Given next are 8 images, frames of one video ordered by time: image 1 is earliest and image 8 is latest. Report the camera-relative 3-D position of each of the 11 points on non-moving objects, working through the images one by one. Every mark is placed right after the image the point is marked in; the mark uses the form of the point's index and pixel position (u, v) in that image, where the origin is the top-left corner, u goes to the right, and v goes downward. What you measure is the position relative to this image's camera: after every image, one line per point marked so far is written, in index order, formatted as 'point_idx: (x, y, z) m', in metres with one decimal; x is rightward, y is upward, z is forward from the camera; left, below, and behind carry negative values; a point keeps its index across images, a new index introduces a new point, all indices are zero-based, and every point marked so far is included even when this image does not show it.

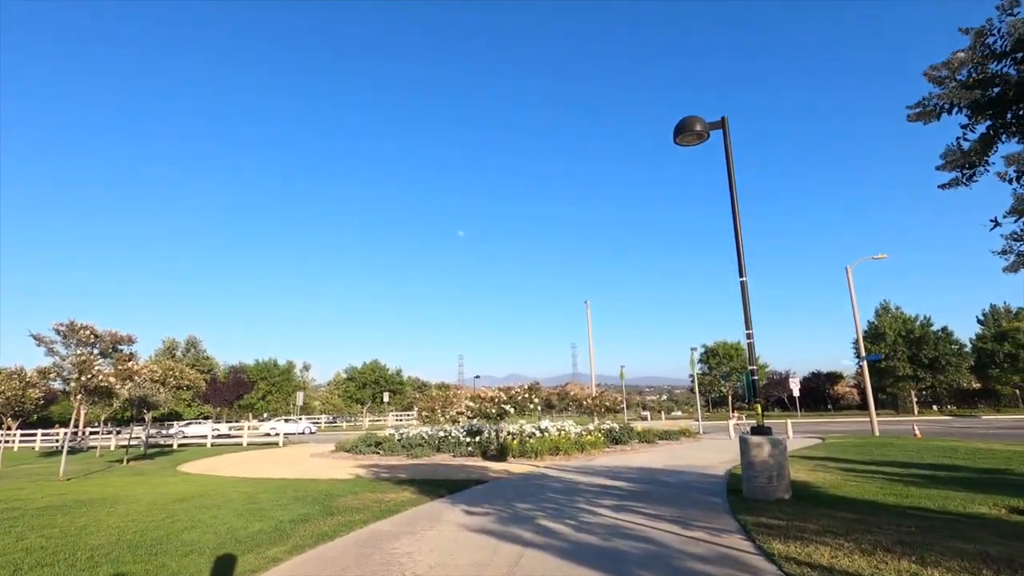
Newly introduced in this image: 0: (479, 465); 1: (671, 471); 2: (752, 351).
0: (-0.8, -4.3, +14.6) m
1: (+3.3, -3.8, +12.5) m
2: (+3.5, -0.9, +8.7) m
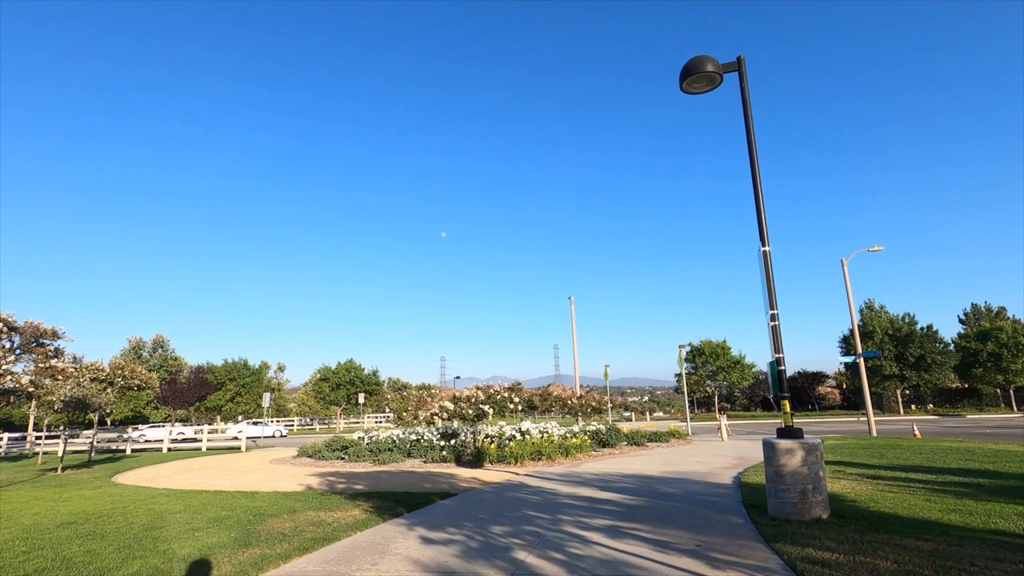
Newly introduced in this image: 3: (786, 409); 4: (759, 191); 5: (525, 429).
0: (-1.3, -4.0, +12.9) m
1: (+2.9, -3.5, +11.0) m
2: (+3.1, -0.6, +7.1) m
3: (+3.2, -1.4, +7.0) m
4: (+3.1, +1.2, +7.6) m
5: (+0.4, -4.4, +18.6) m
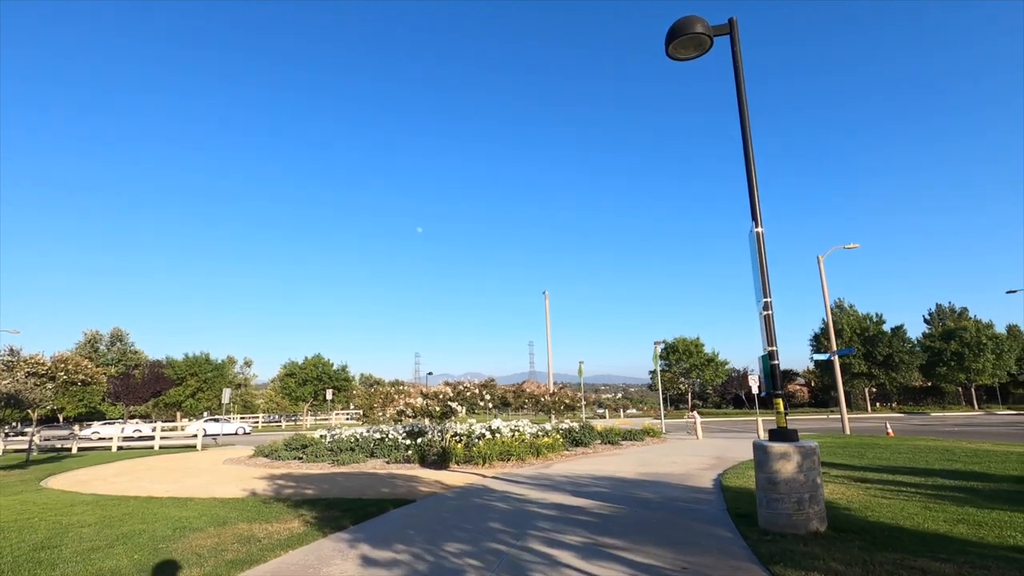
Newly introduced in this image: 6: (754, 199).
0: (-2.0, -3.8, +12.0) m
1: (+2.3, -3.3, +10.3) m
2: (+2.7, -0.4, +6.4) m
3: (+2.8, -1.3, +6.2) m
4: (+2.7, +1.4, +6.9) m
5: (-0.5, -4.1, +17.8) m
6: (+2.7, +1.0, +6.7) m
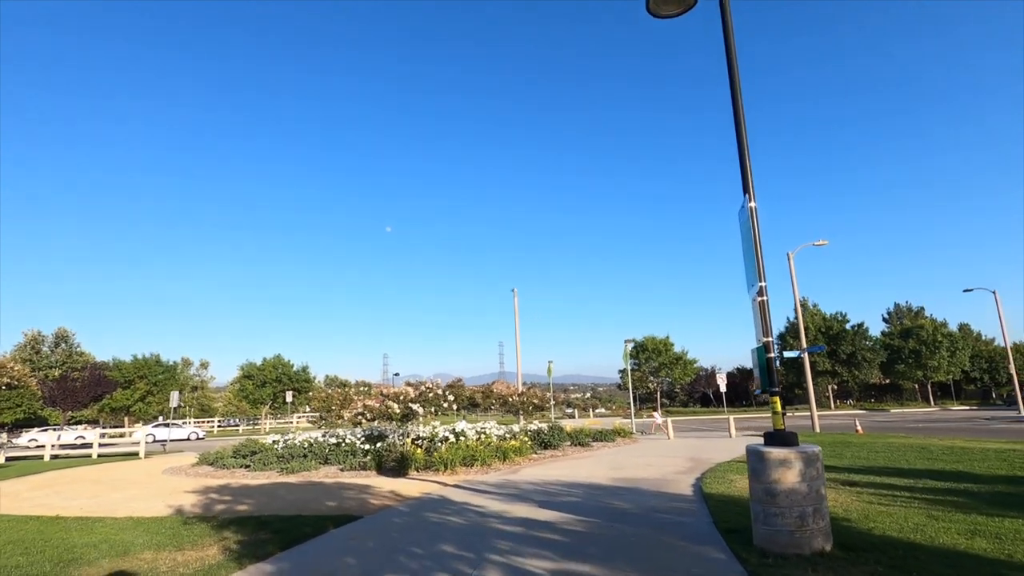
0: (-2.6, -3.6, +11.0) m
1: (+1.7, -3.1, +9.4) m
2: (+2.4, -0.3, +5.6) m
3: (+2.4, -1.1, +5.4) m
4: (+2.3, +1.6, +6.1) m
5: (-1.5, -4.0, +16.8) m
6: (+2.3, +1.2, +5.9) m
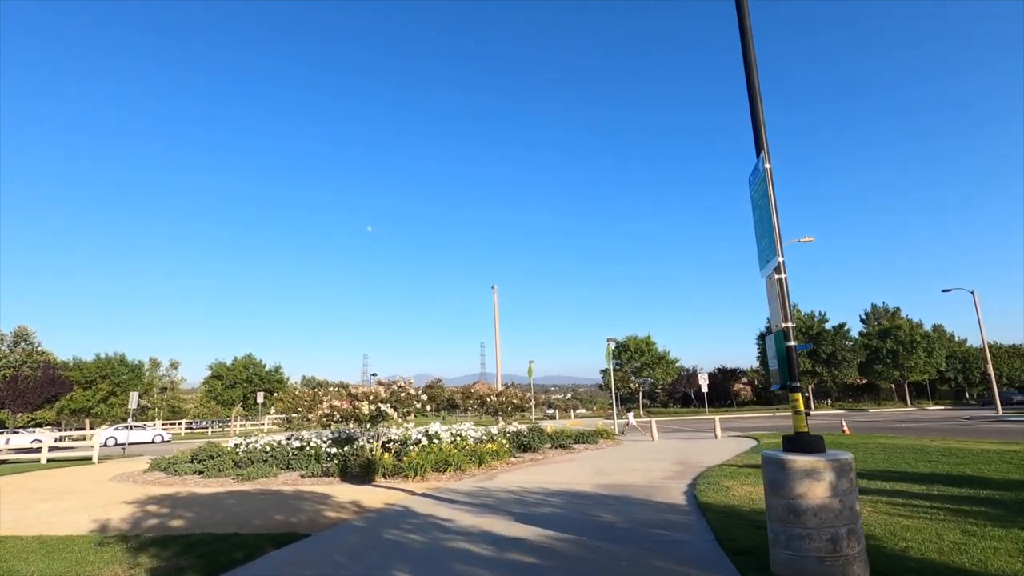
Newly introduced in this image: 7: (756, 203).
0: (-3.1, -3.4, +9.9) m
1: (+1.4, -2.9, +8.5) m
2: (+2.1, -0.1, +4.7) m
3: (+2.2, -0.9, +4.5) m
4: (+2.1, +1.7, +5.2) m
5: (-2.1, -3.8, +15.8) m
6: (+2.1, +1.3, +5.0) m
7: (+2.0, +0.7, +5.0) m
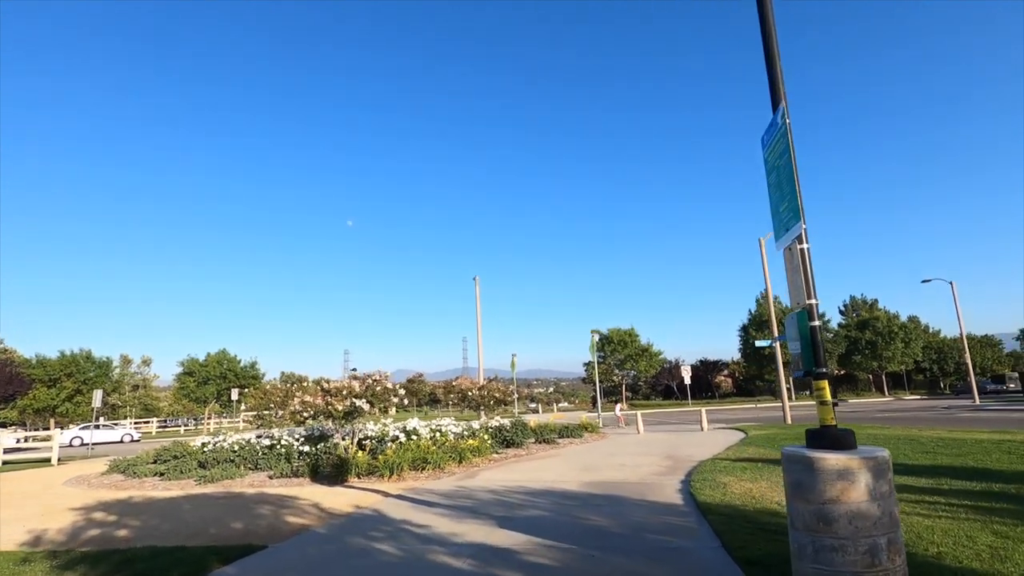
0: (-3.3, -3.2, +9.2) m
1: (+1.1, -2.7, +7.9) m
2: (+2.0, +0.1, +4.1) m
3: (+2.0, -0.7, +3.9) m
4: (+1.9, +1.9, +4.6) m
5: (-2.5, -3.5, +15.1) m
6: (+1.9, +1.5, +4.4) m
7: (+1.9, +0.9, +4.4) m
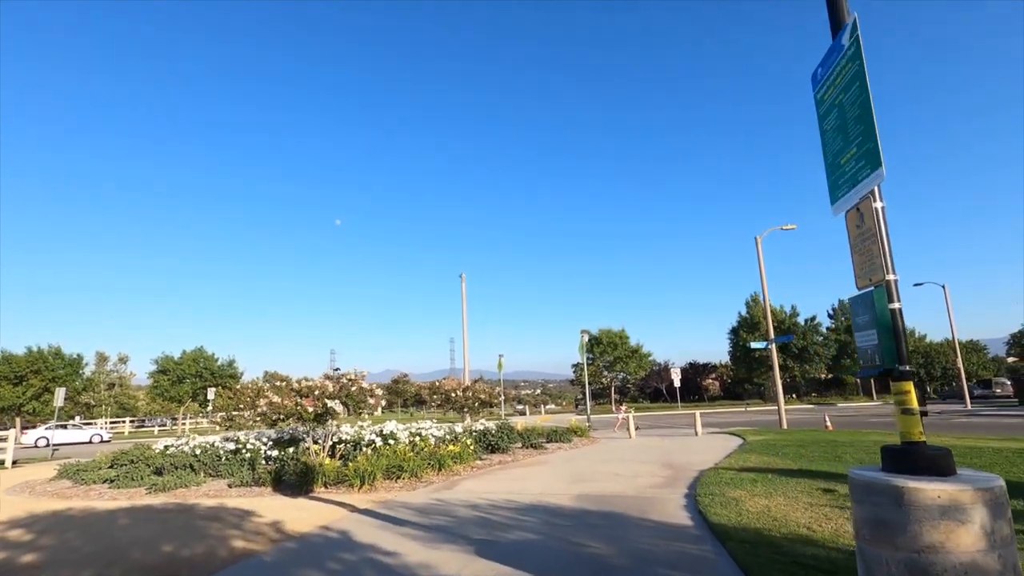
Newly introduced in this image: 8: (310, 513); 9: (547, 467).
0: (-3.6, -3.0, +8.1) m
1: (+0.9, -2.6, +6.9) m
2: (+1.9, +0.3, +3.1) m
3: (+1.9, -0.6, +2.9) m
4: (+1.8, +2.1, +3.6) m
5: (-2.9, -3.3, +14.0) m
6: (+1.8, +1.7, +3.4) m
7: (+1.8, +1.0, +3.4) m
8: (-2.5, -2.8, +7.5) m
9: (+0.7, -3.5, +12.0) m
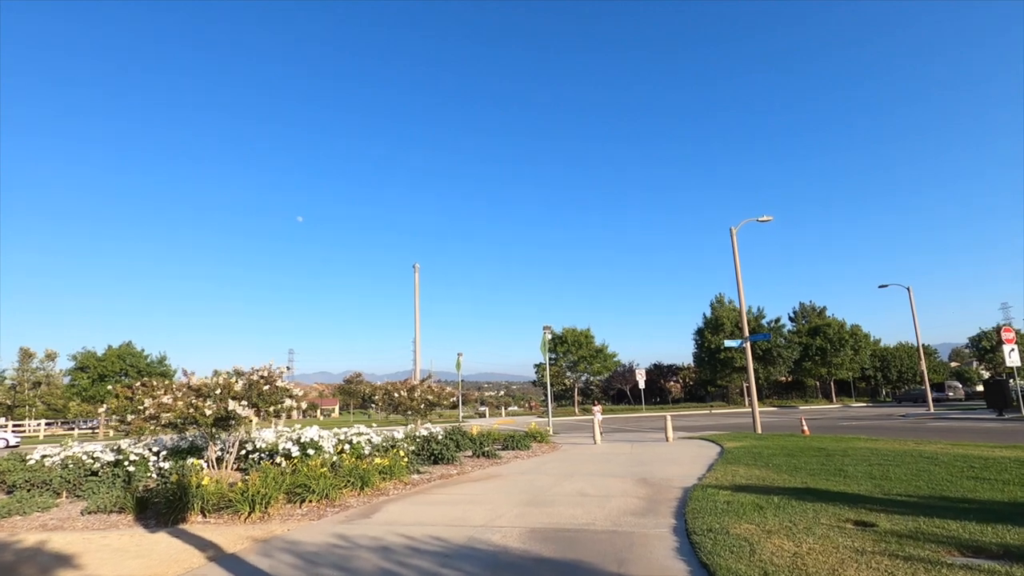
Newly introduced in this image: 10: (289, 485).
0: (-4.2, -2.6, +5.7) m
1: (+0.3, -2.2, +4.7) m
2: (+1.5, +0.6, +1.0) m
3: (+1.6, -0.2, +0.9) m
4: (+1.5, +2.5, +1.5) m
5: (-3.9, -2.9, +11.6) m
6: (+1.5, +2.1, +1.3) m
7: (+1.4, +1.4, +1.3) m
8: (-3.2, -2.4, +5.2) m
9: (-0.2, -3.2, +9.8) m
10: (-3.0, -2.6, +8.1) m
